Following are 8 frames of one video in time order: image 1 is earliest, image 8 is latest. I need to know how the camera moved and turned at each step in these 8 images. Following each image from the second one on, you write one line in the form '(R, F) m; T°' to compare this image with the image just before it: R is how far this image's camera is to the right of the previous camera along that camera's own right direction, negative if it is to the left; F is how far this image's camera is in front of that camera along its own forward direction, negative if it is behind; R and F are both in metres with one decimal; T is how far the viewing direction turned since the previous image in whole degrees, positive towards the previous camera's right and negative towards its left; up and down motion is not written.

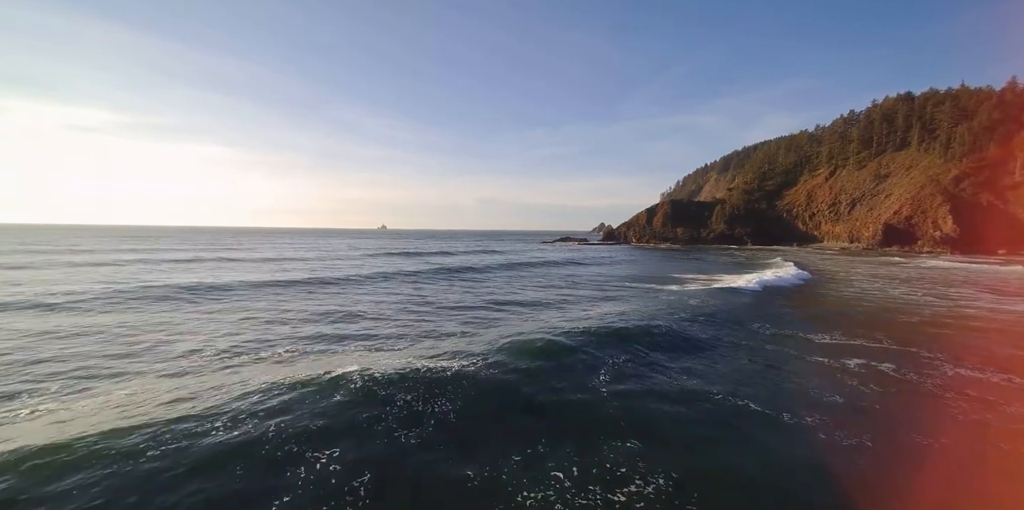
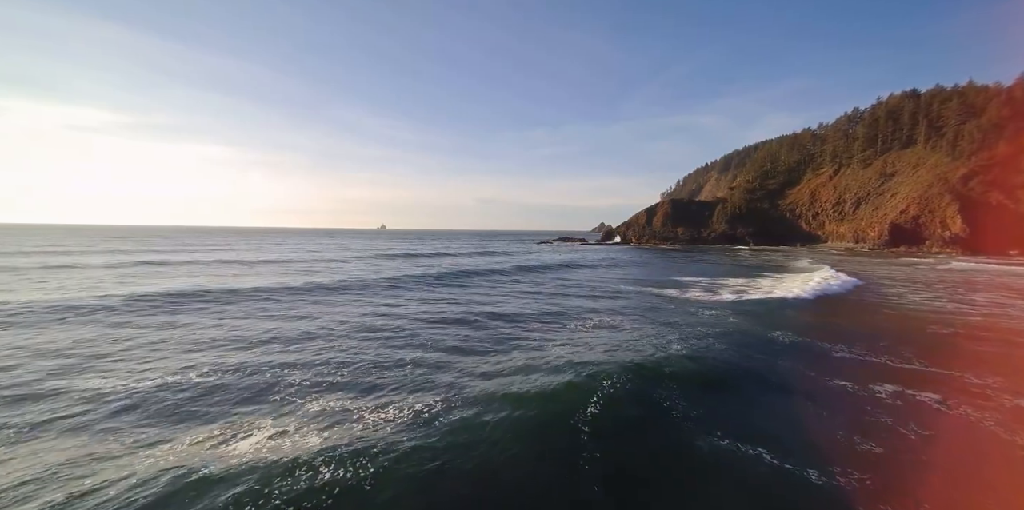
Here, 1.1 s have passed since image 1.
(+1.0, +2.4) m; 0°
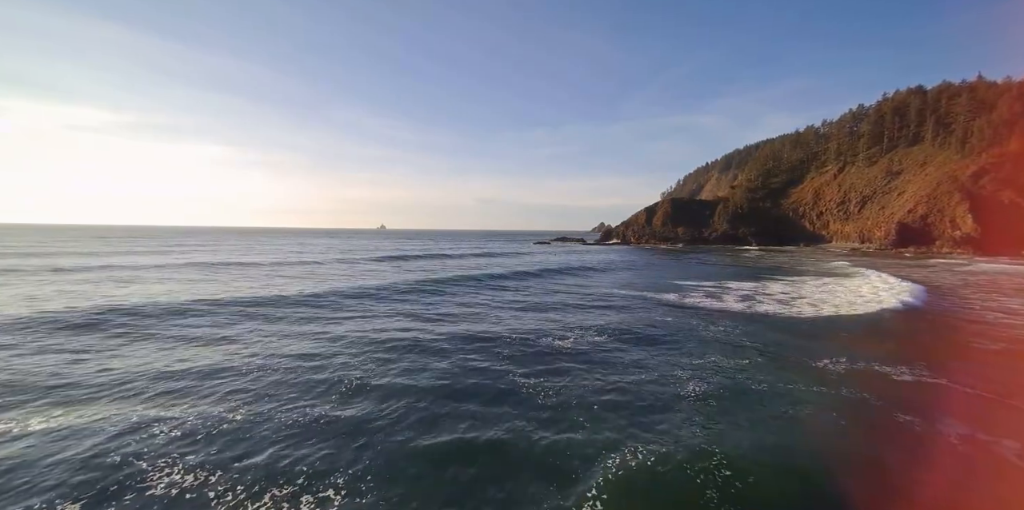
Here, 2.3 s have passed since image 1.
(+1.0, +2.6) m; 0°
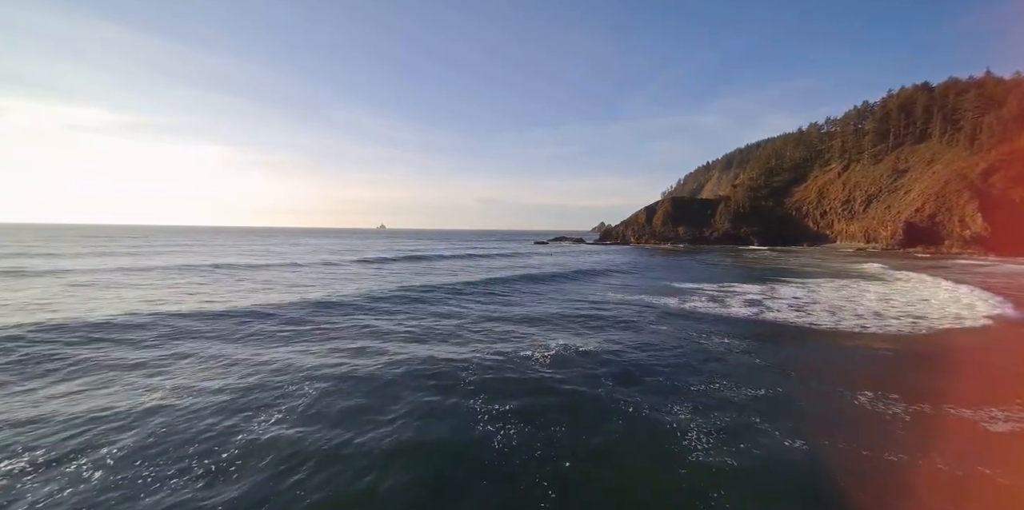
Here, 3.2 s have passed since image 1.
(+0.7, +2.1) m; 0°
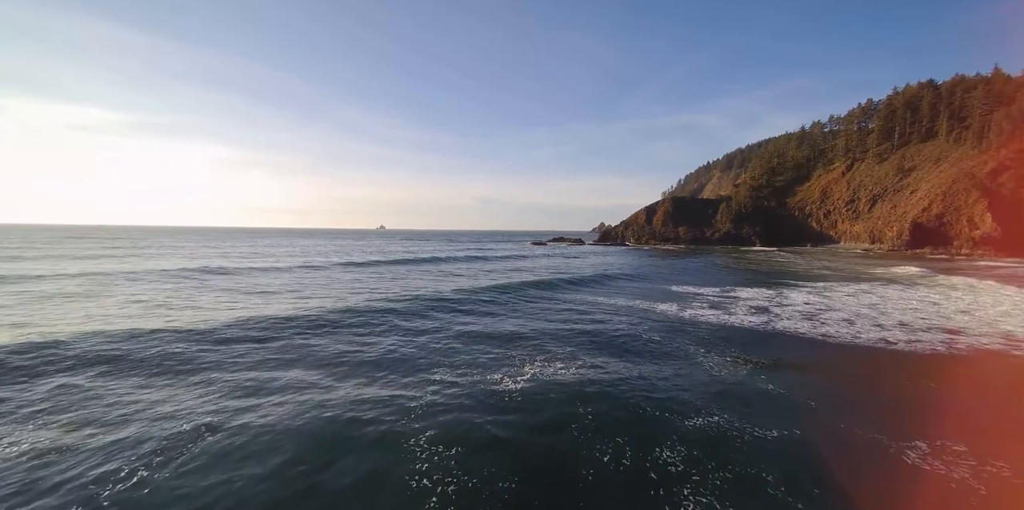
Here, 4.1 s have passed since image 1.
(+0.7, +2.0) m; 0°
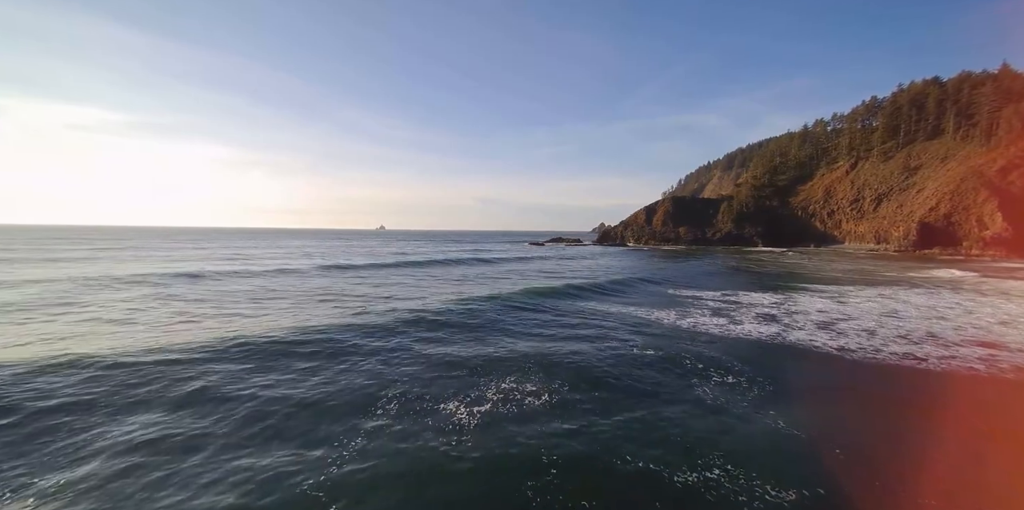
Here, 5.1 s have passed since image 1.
(+0.6, +2.0) m; 0°
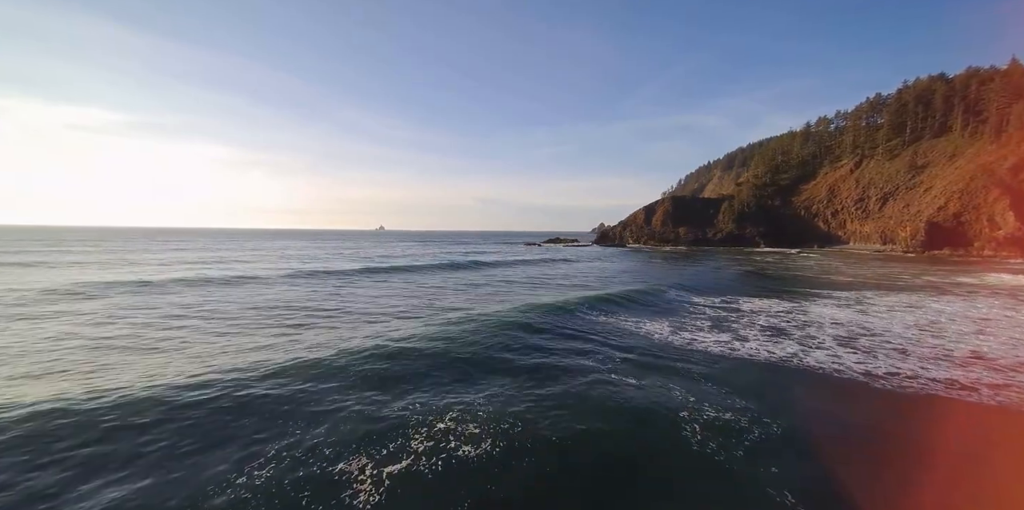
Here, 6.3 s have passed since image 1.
(+1.0, +2.5) m; 0°
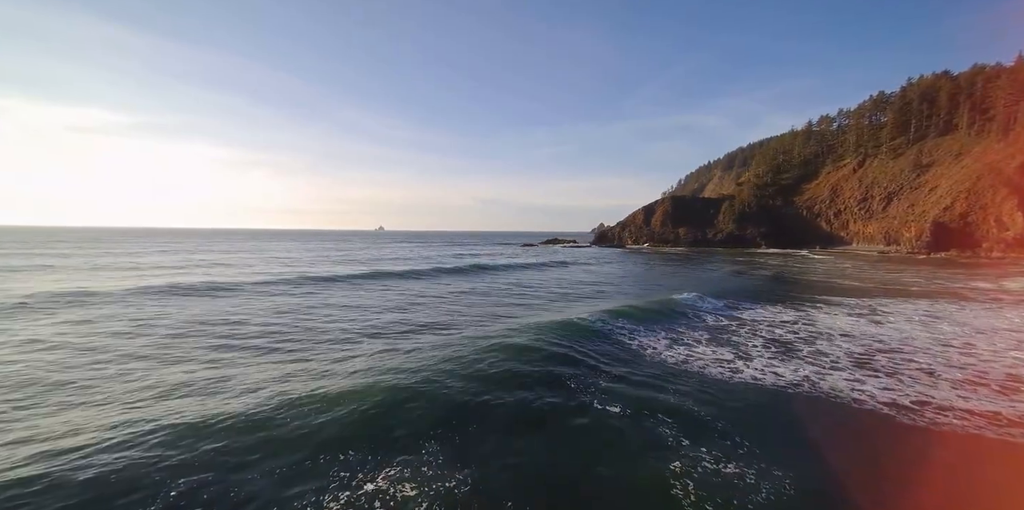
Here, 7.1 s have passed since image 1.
(+0.7, +1.6) m; 0°
